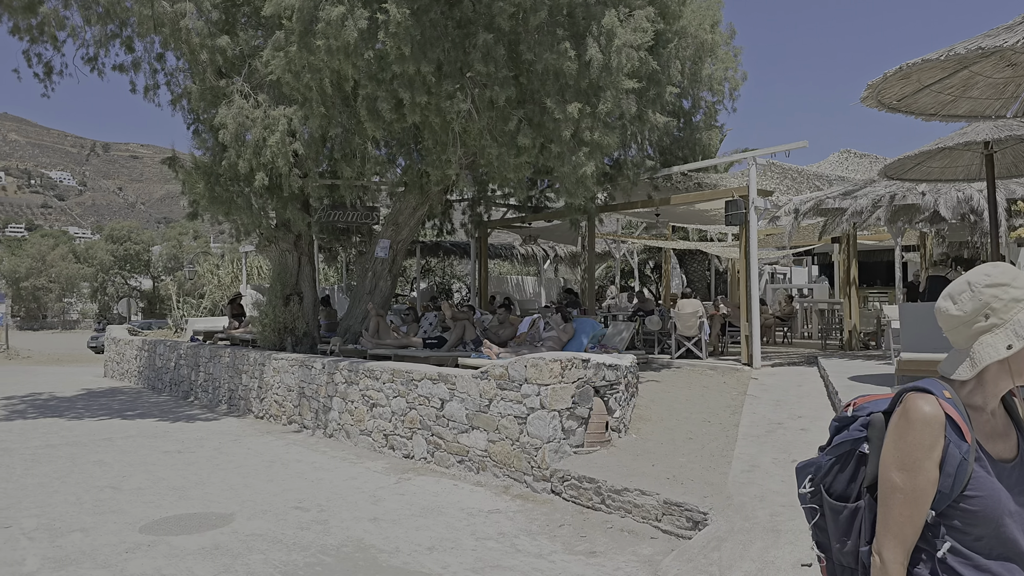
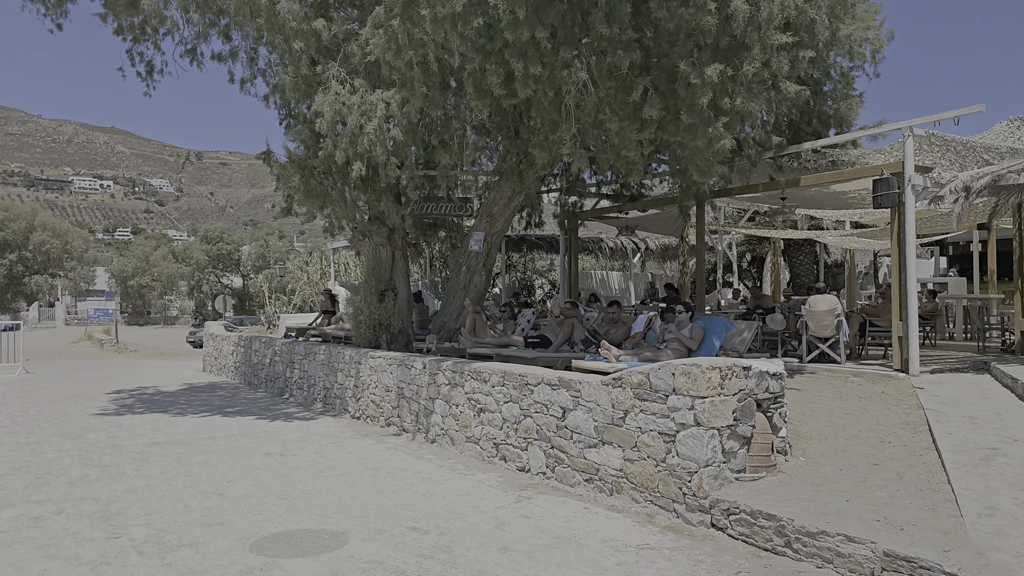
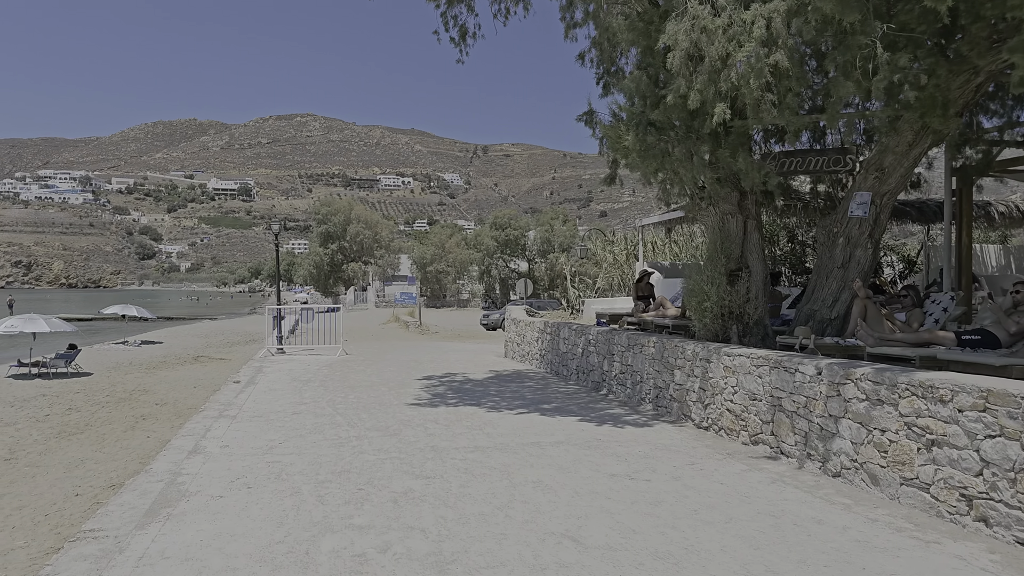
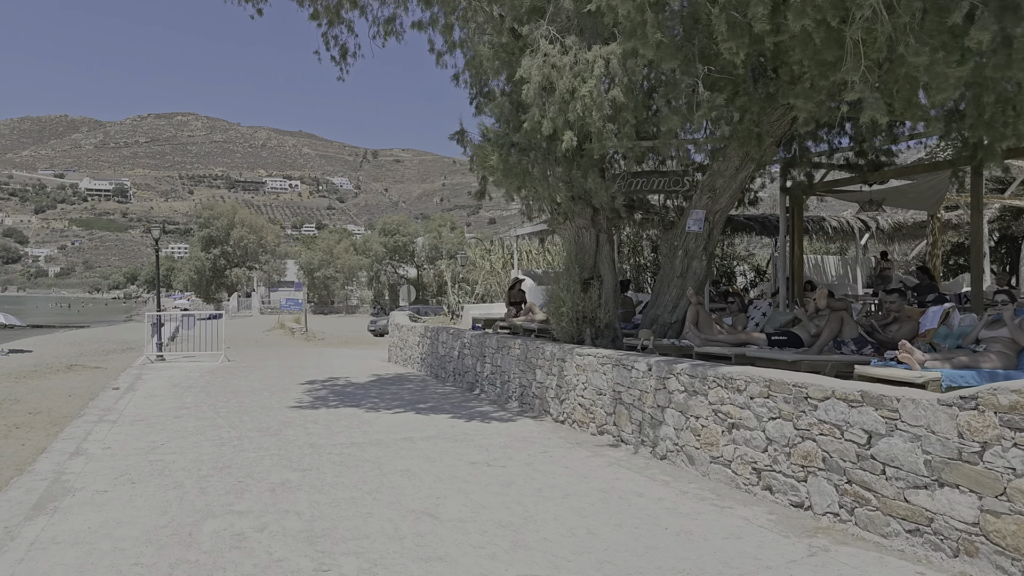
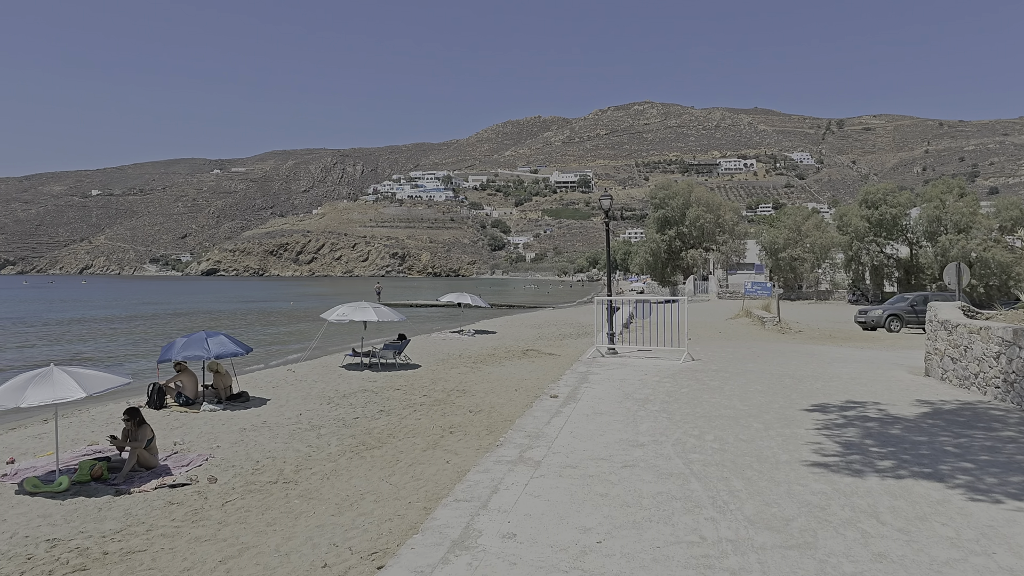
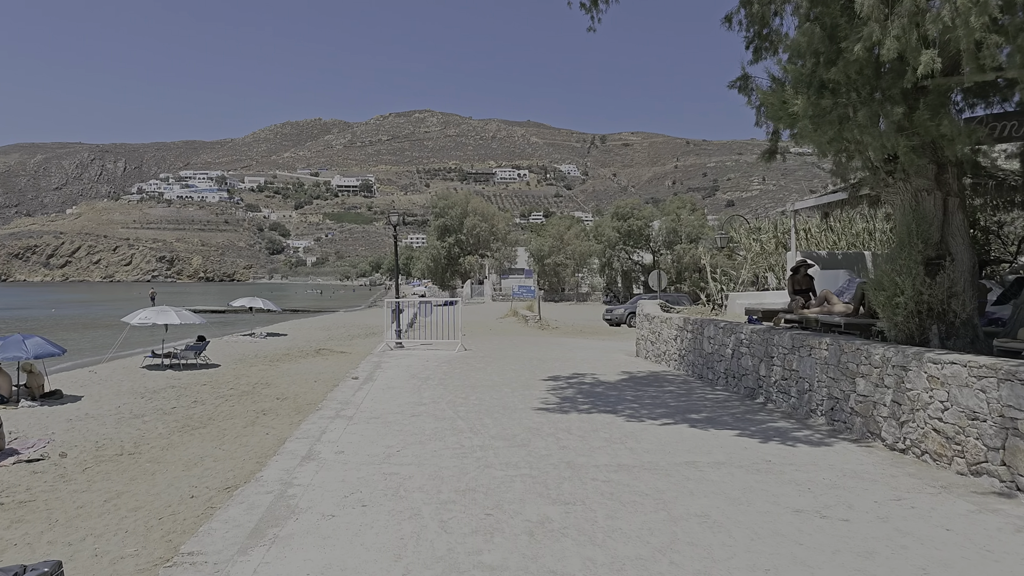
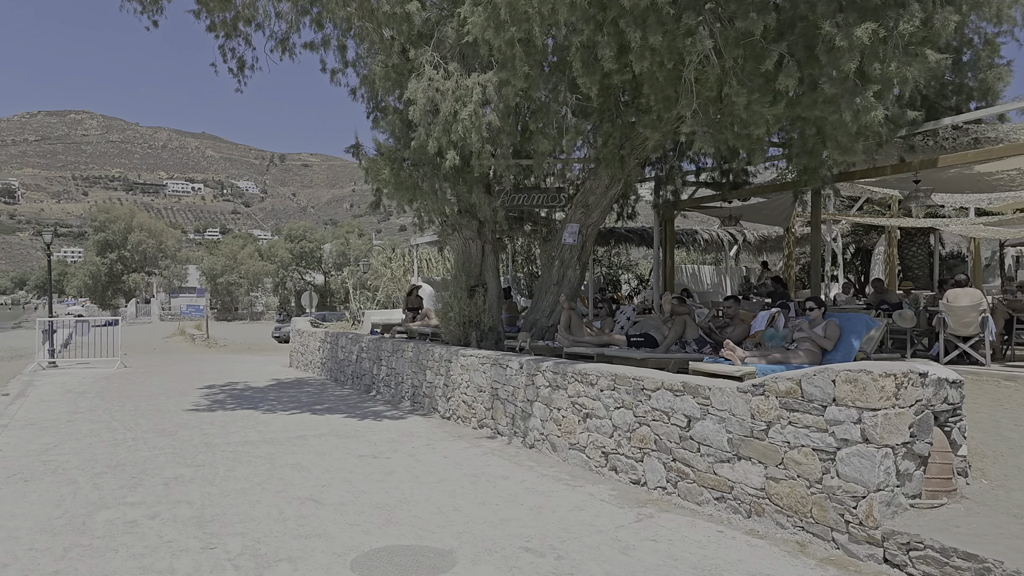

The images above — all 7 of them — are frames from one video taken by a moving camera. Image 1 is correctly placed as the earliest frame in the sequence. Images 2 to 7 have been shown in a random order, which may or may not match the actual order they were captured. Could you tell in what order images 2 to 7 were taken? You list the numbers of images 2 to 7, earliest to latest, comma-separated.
2, 7, 4, 3, 6, 5
